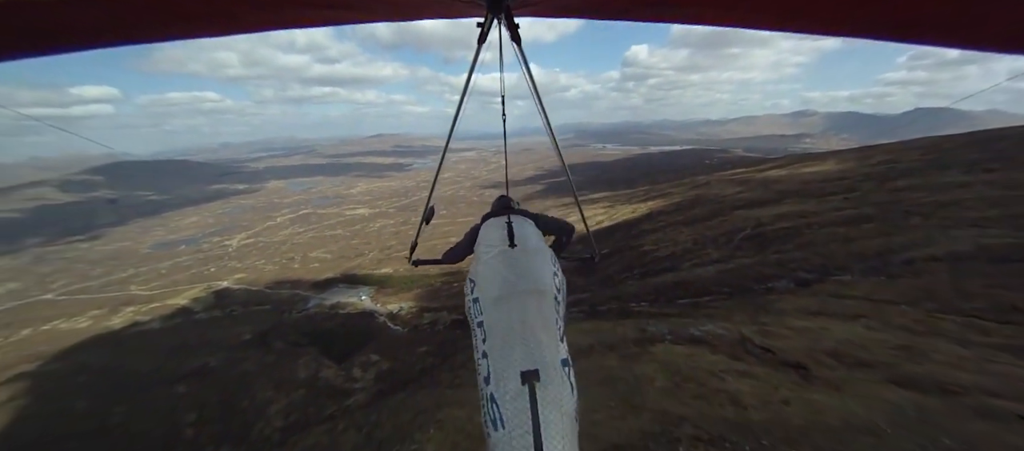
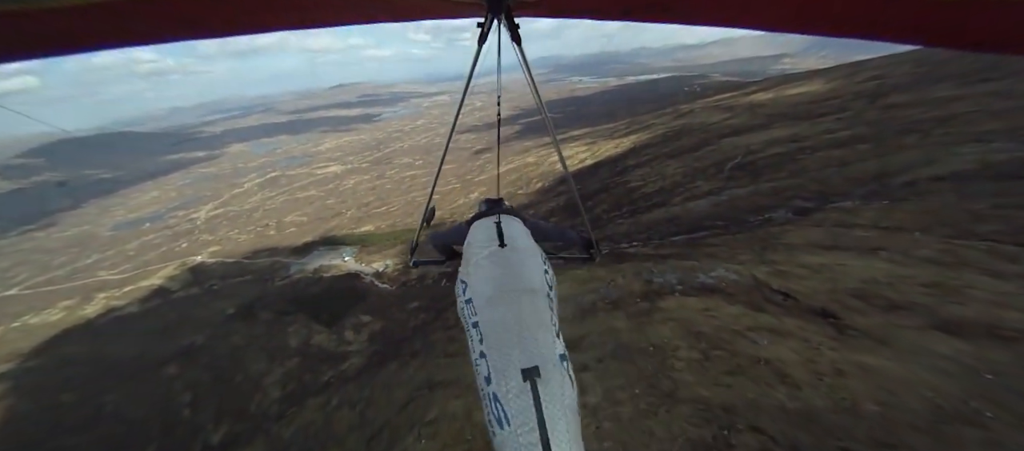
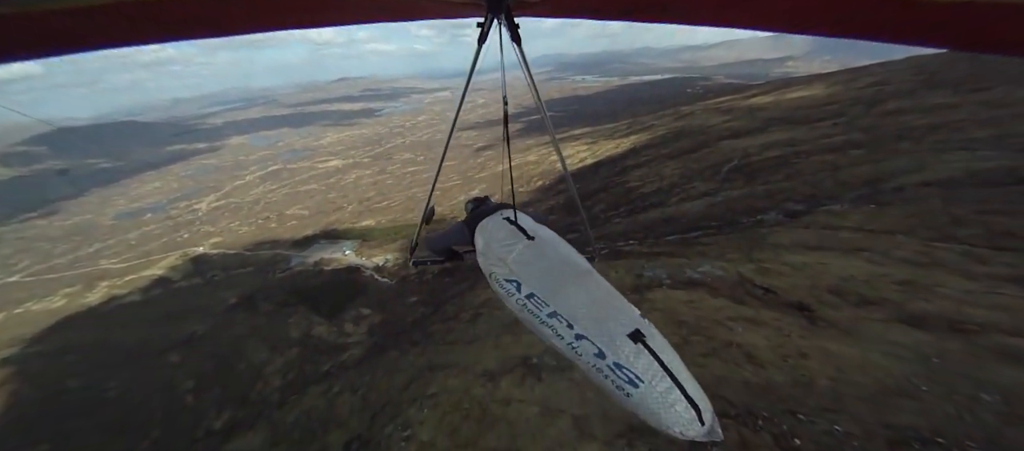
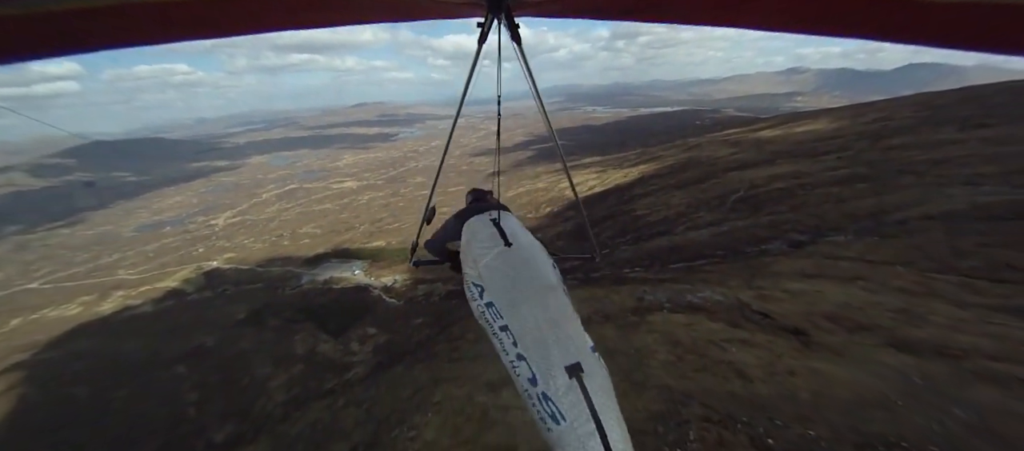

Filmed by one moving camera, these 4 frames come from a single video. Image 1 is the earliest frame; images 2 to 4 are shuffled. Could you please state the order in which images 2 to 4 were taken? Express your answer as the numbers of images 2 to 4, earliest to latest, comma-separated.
4, 3, 2
